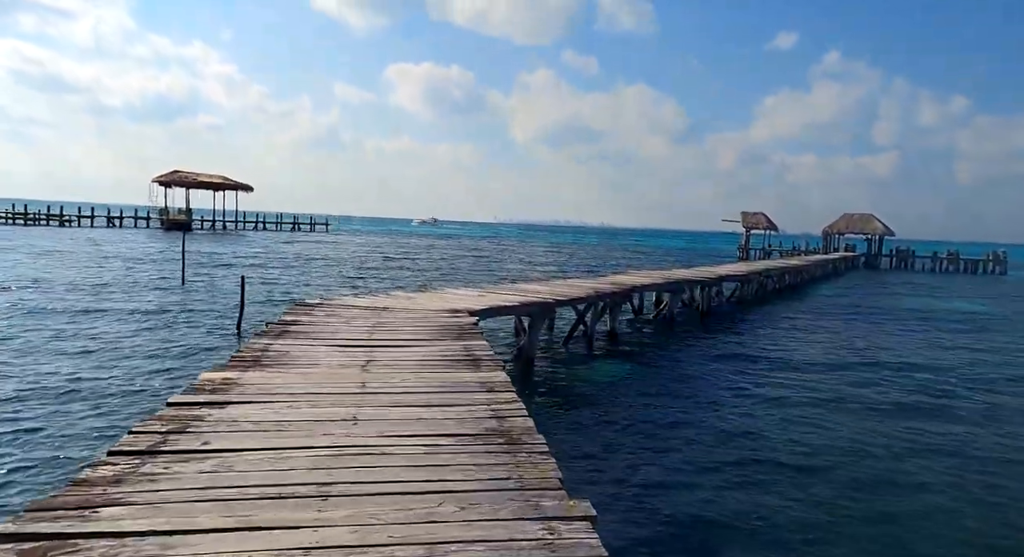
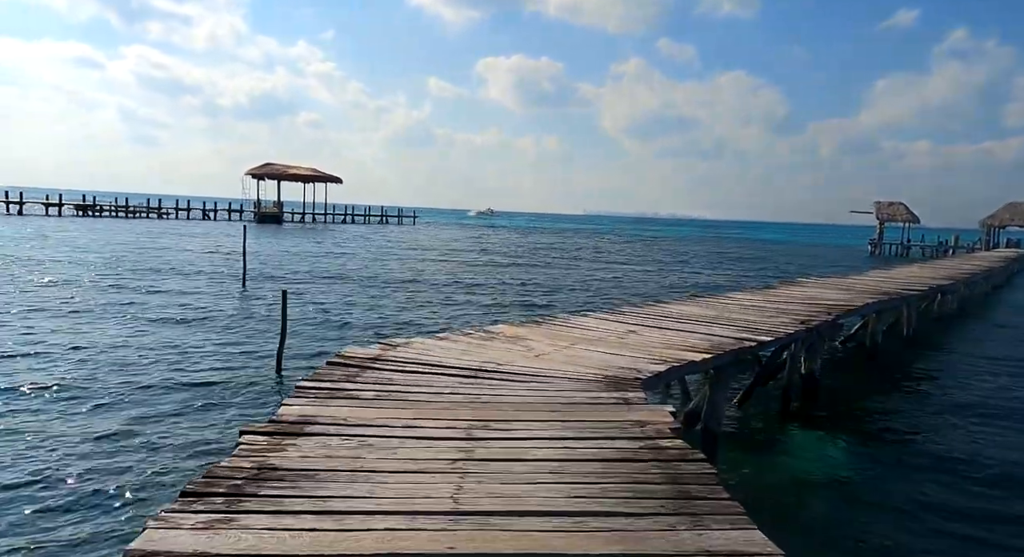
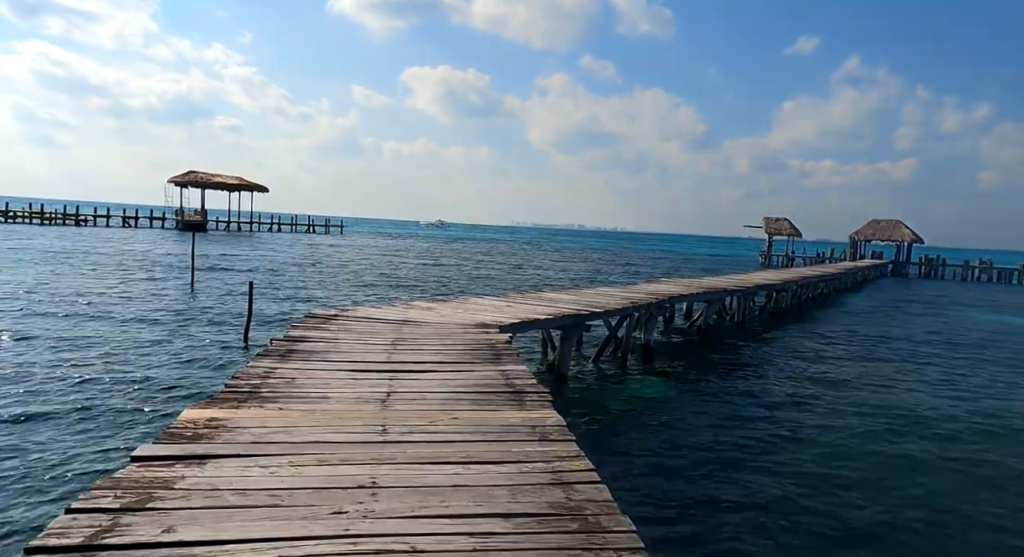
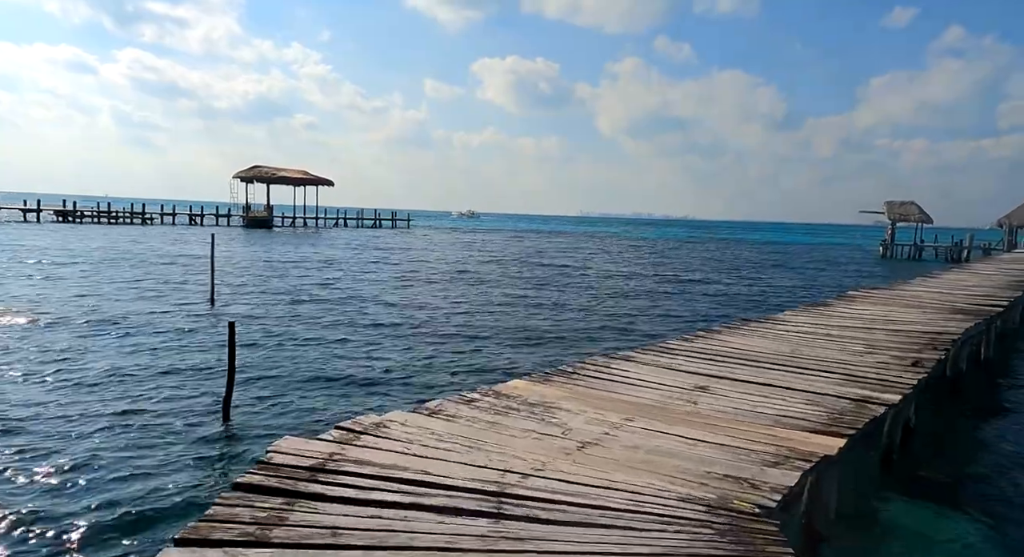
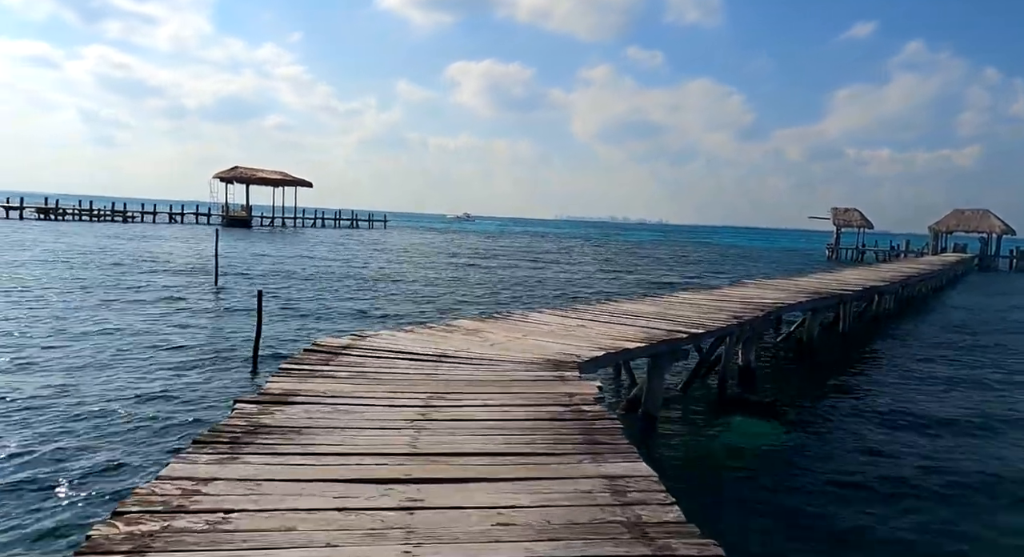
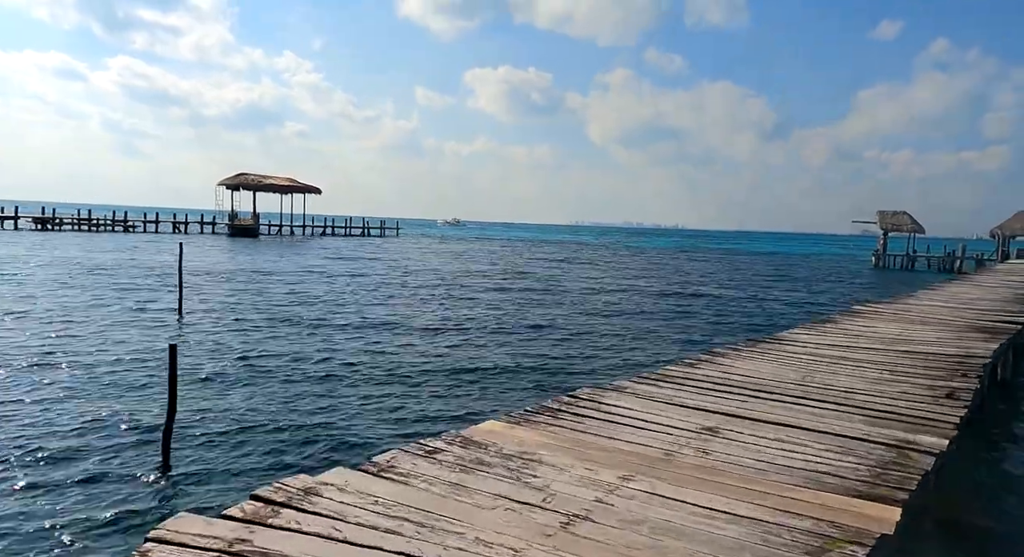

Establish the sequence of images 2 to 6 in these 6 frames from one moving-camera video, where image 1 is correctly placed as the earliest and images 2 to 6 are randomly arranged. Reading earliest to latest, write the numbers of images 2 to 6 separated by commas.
3, 5, 2, 4, 6
